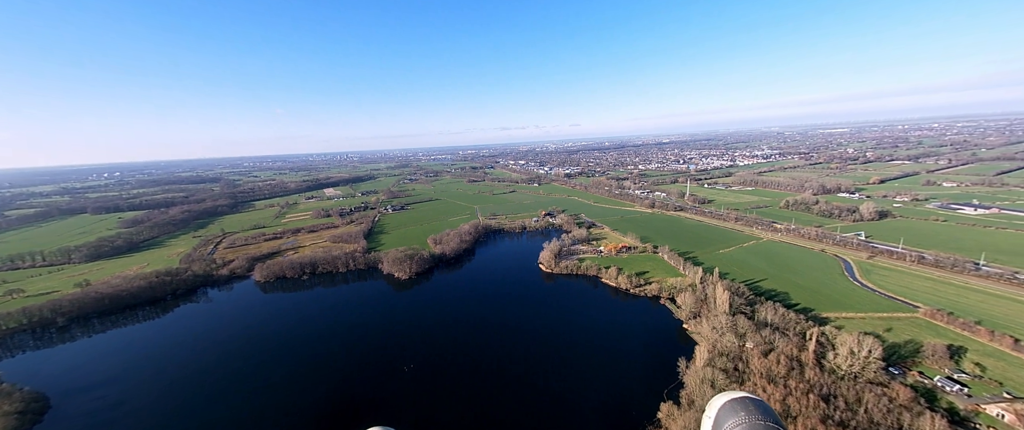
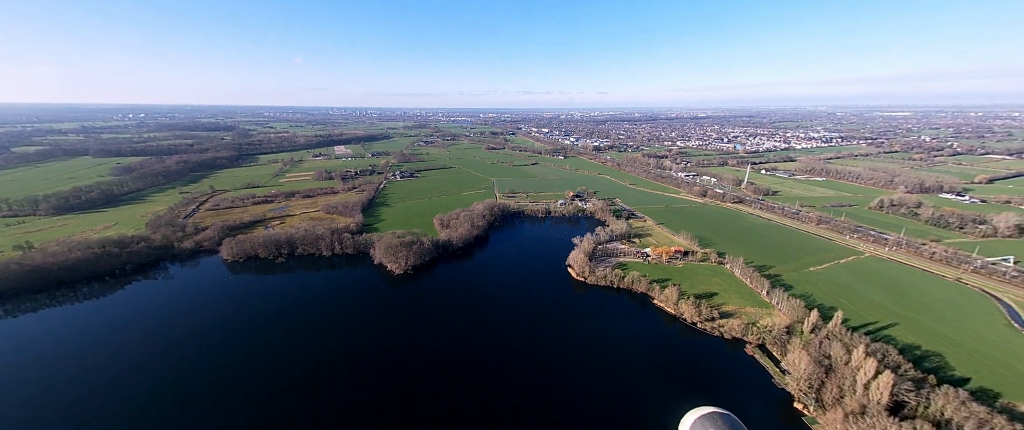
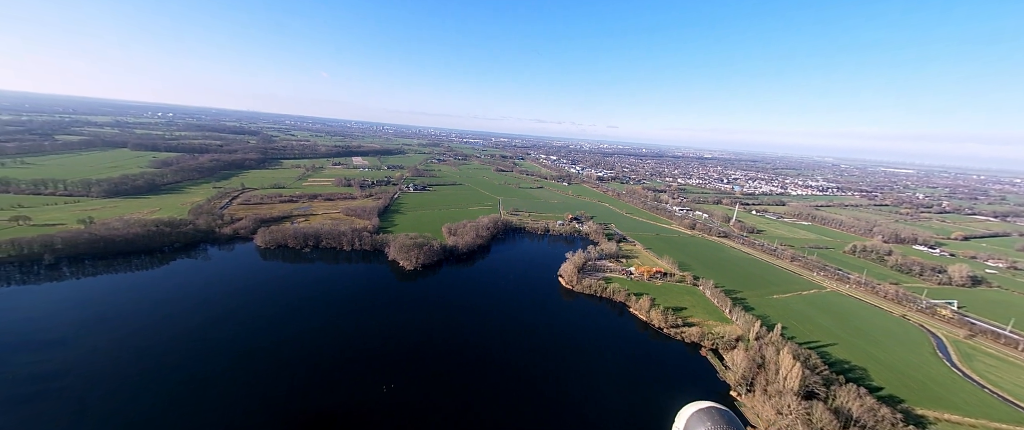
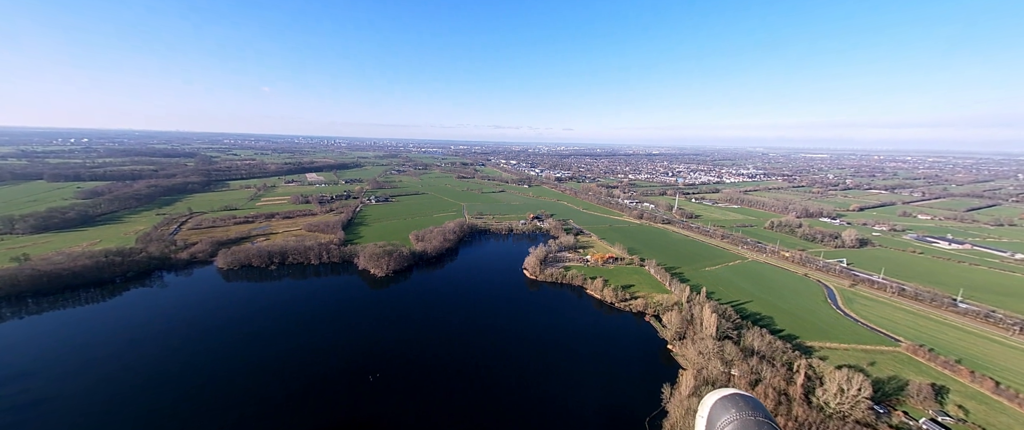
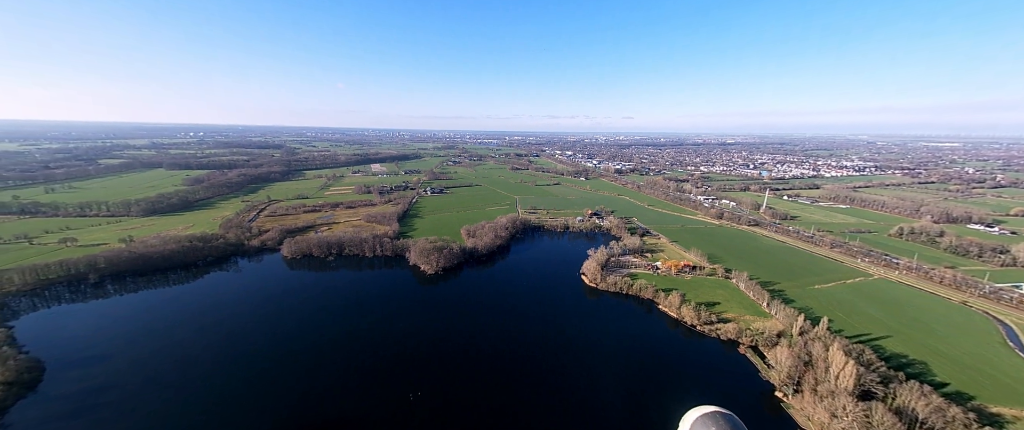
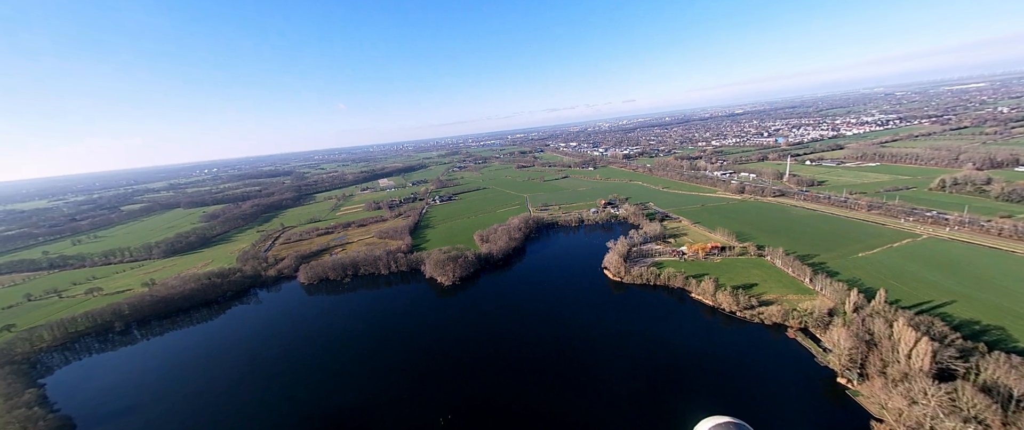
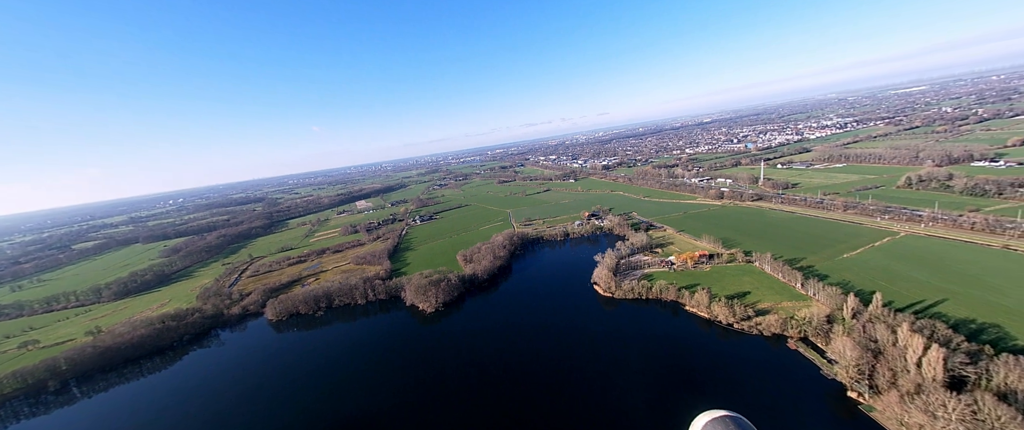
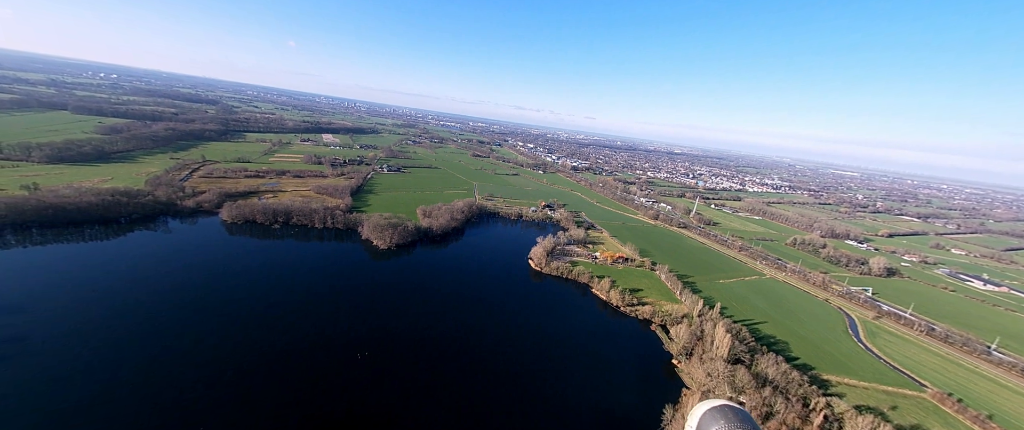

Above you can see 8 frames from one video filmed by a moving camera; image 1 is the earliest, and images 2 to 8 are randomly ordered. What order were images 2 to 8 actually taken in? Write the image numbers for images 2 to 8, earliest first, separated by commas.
4, 8, 3, 5, 6, 7, 2
